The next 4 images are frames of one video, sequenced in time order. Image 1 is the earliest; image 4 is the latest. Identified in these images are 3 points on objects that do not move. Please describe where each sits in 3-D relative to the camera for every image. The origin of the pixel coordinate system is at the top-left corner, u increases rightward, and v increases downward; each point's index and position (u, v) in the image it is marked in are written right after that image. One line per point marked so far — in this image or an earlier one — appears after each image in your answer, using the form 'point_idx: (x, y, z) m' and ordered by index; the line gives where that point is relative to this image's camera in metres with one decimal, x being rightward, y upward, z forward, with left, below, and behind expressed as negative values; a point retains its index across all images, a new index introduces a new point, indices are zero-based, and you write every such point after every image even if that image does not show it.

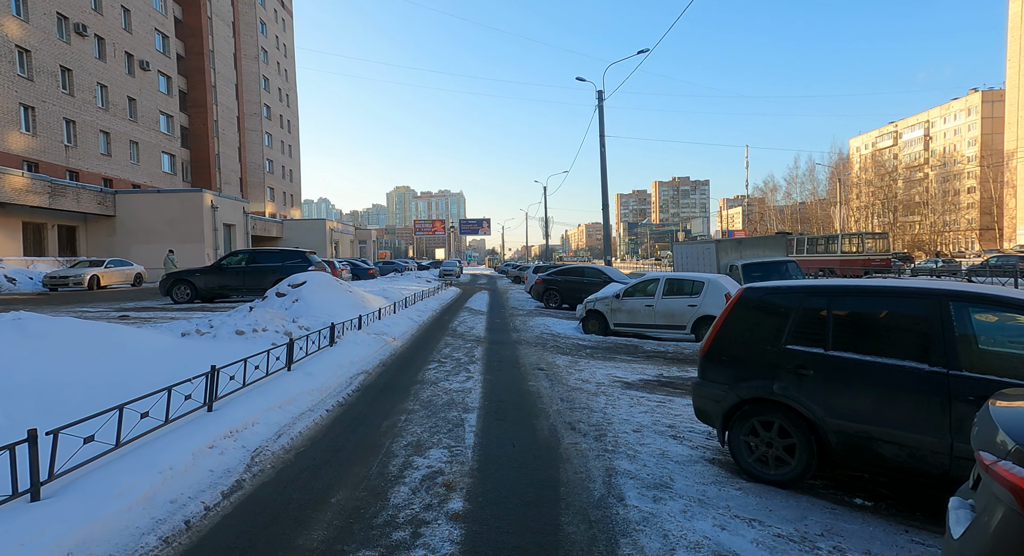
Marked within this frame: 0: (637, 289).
0: (+3.0, -0.3, +12.6) m
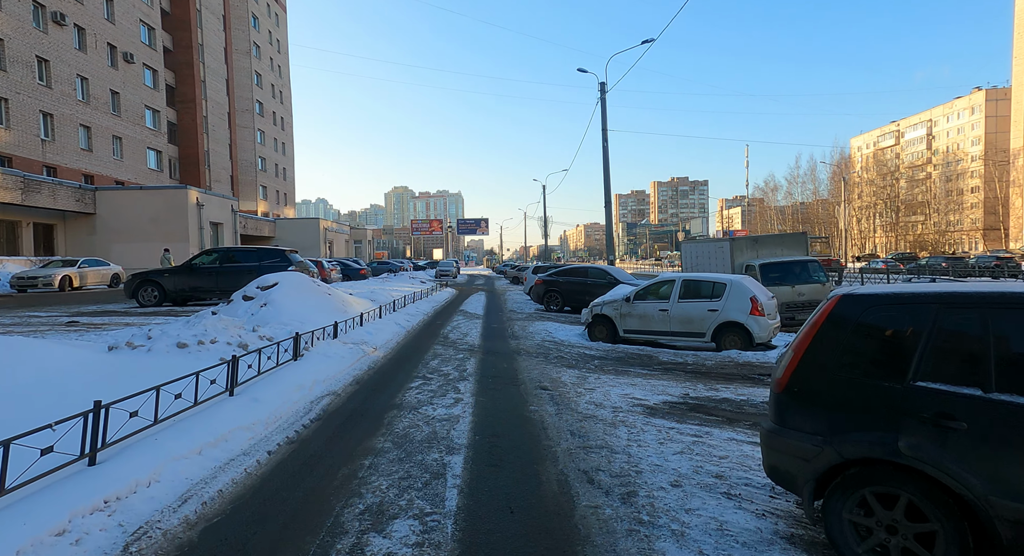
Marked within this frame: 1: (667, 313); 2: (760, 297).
0: (+2.9, -0.3, +11.3) m
1: (+3.2, -0.7, +10.9) m
2: (+4.8, -0.4, +10.2) m
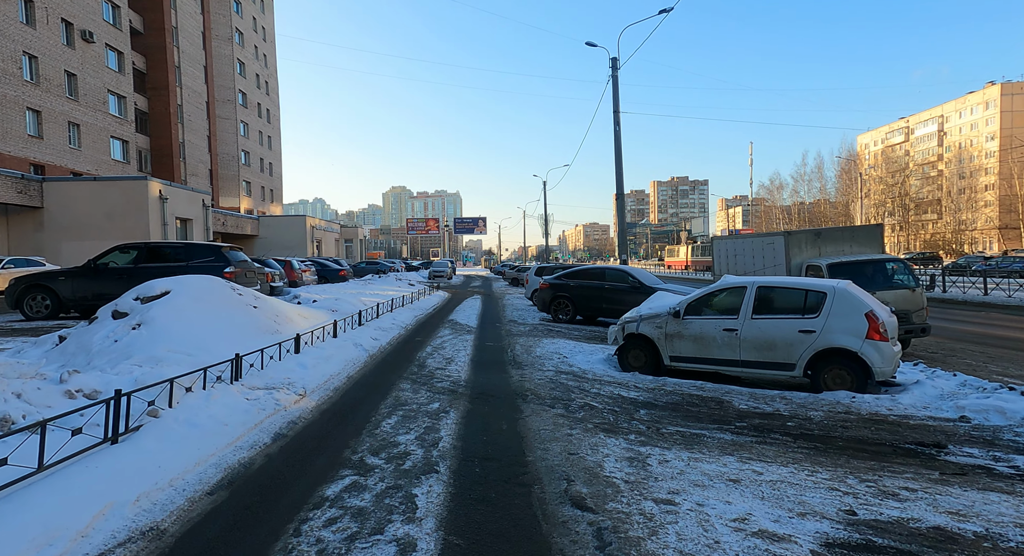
0: (+2.9, -0.4, +8.0) m
1: (+3.2, -0.8, +7.6) m
2: (+4.8, -0.4, +6.9) m
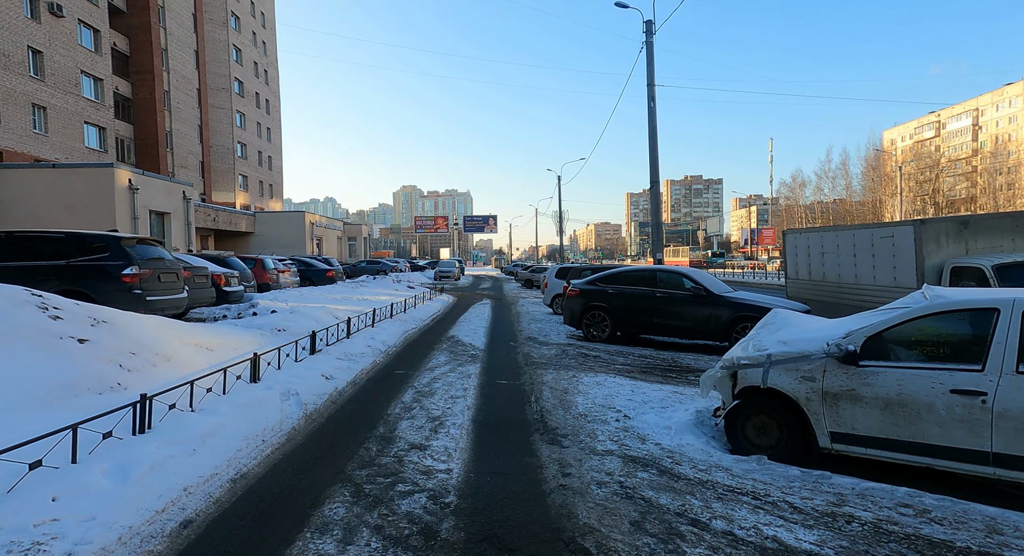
0: (+3.2, -0.5, +4.3) m
1: (+3.5, -0.9, +3.9) m
2: (+5.1, -0.6, +3.2) m
